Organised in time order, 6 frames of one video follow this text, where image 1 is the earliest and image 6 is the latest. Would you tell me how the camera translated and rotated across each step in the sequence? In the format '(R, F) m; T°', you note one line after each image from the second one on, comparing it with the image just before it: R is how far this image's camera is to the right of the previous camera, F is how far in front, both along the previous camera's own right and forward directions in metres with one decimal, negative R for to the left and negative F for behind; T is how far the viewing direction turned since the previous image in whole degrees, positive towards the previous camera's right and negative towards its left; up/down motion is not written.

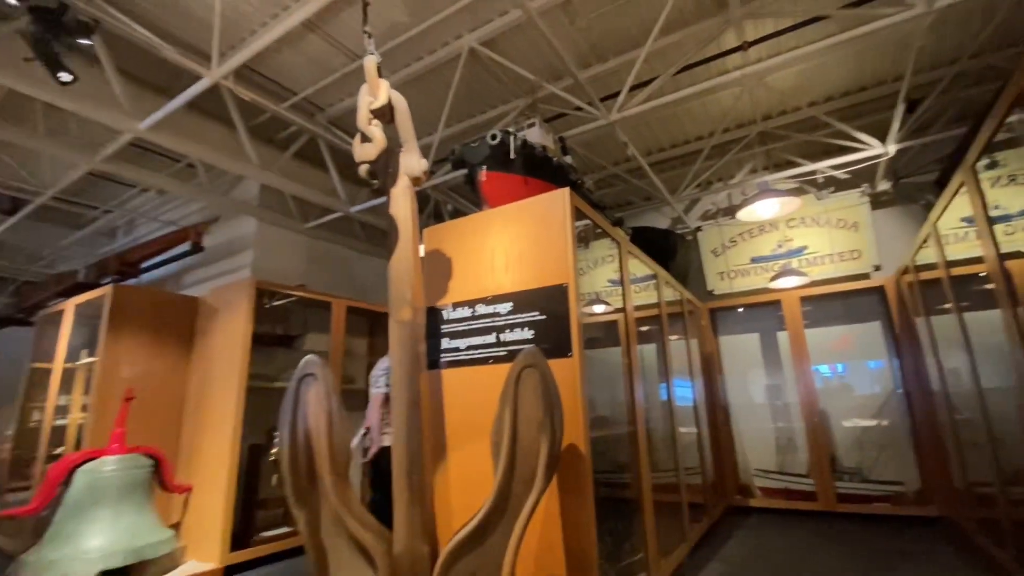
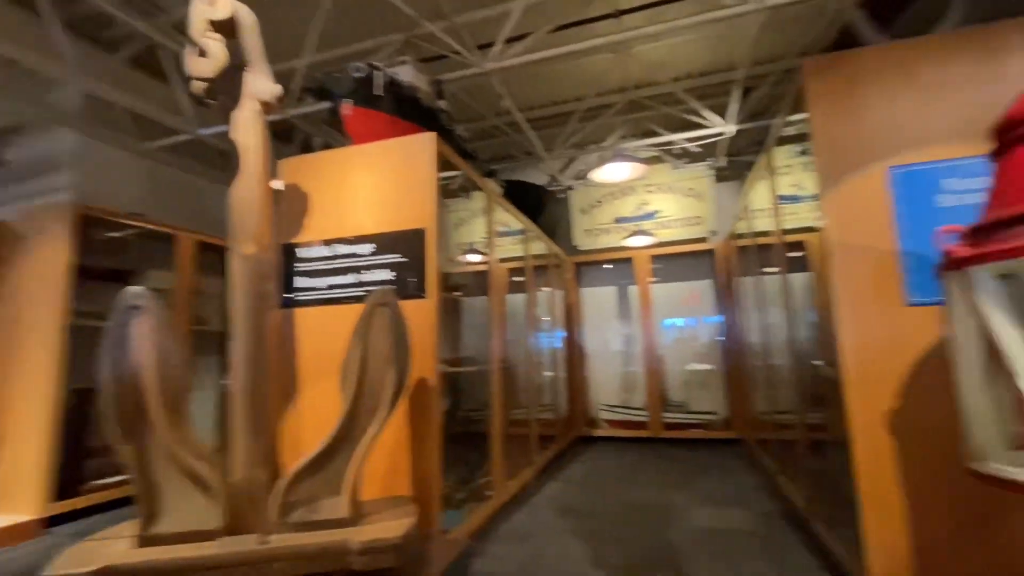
(+0.1, -0.1) m; +13°
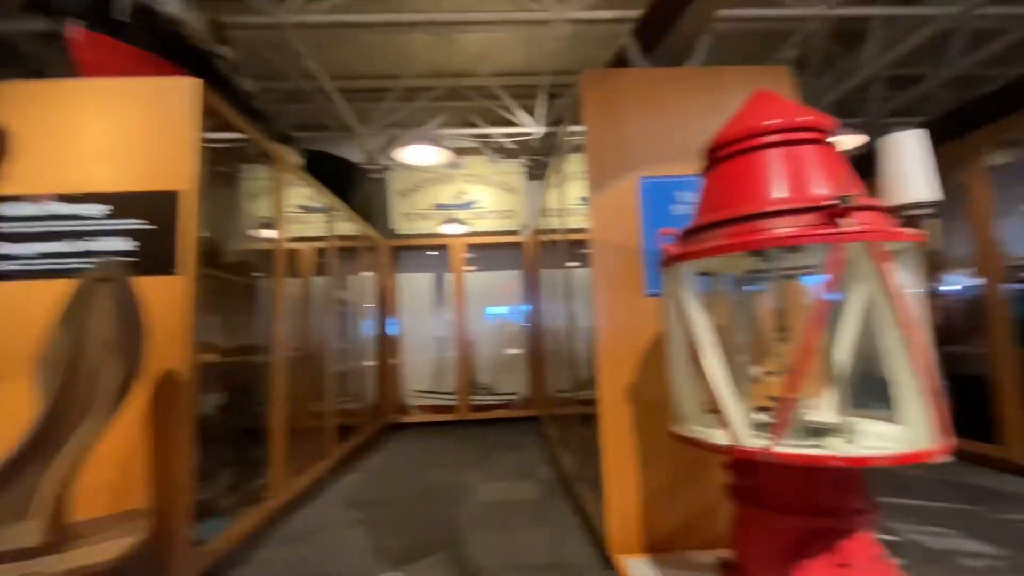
(+0.2, 0.0) m; +20°
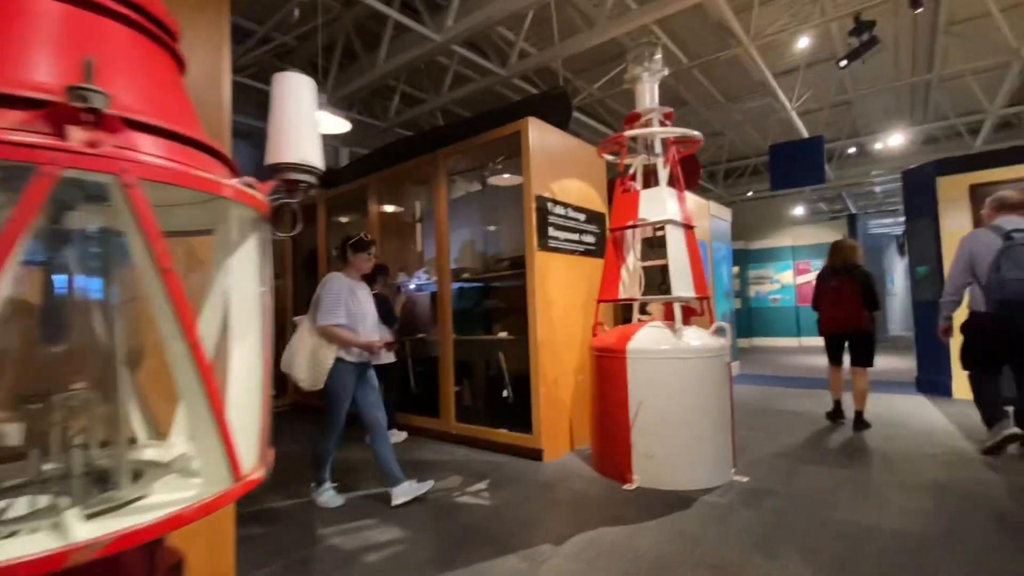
(+0.8, +0.3) m; +48°
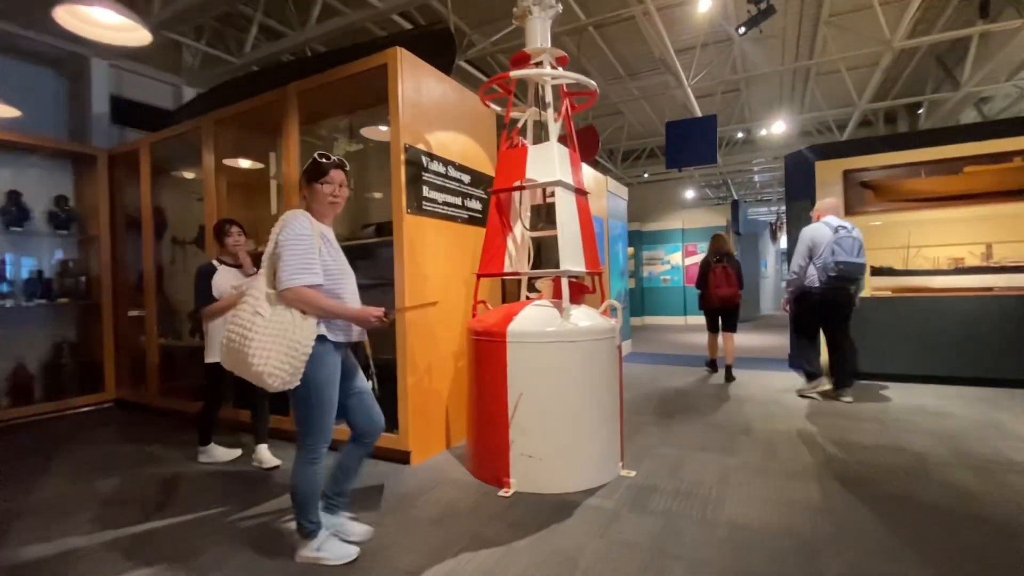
(+0.2, +0.5) m; +11°
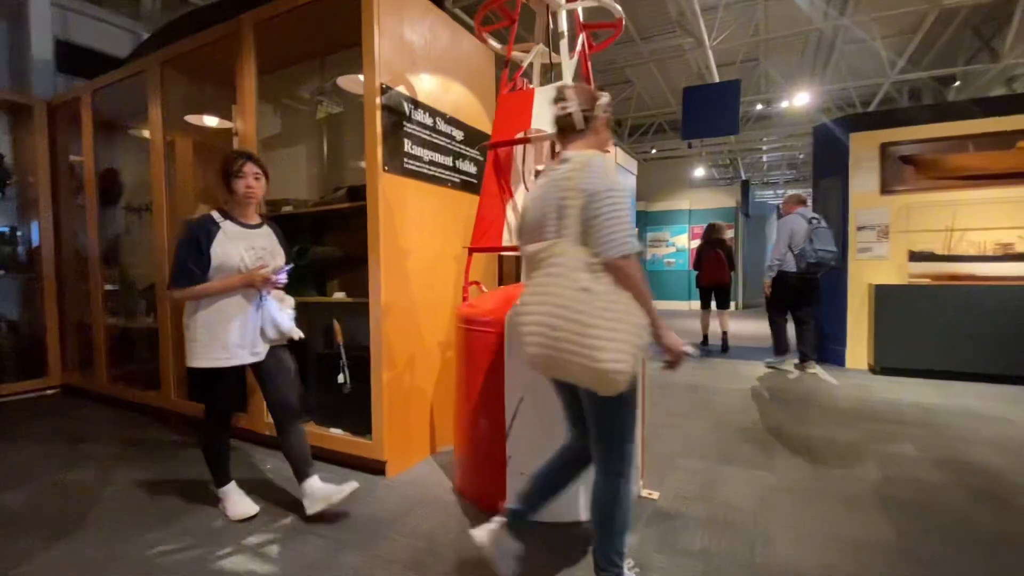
(0.0, +0.5) m; +1°
